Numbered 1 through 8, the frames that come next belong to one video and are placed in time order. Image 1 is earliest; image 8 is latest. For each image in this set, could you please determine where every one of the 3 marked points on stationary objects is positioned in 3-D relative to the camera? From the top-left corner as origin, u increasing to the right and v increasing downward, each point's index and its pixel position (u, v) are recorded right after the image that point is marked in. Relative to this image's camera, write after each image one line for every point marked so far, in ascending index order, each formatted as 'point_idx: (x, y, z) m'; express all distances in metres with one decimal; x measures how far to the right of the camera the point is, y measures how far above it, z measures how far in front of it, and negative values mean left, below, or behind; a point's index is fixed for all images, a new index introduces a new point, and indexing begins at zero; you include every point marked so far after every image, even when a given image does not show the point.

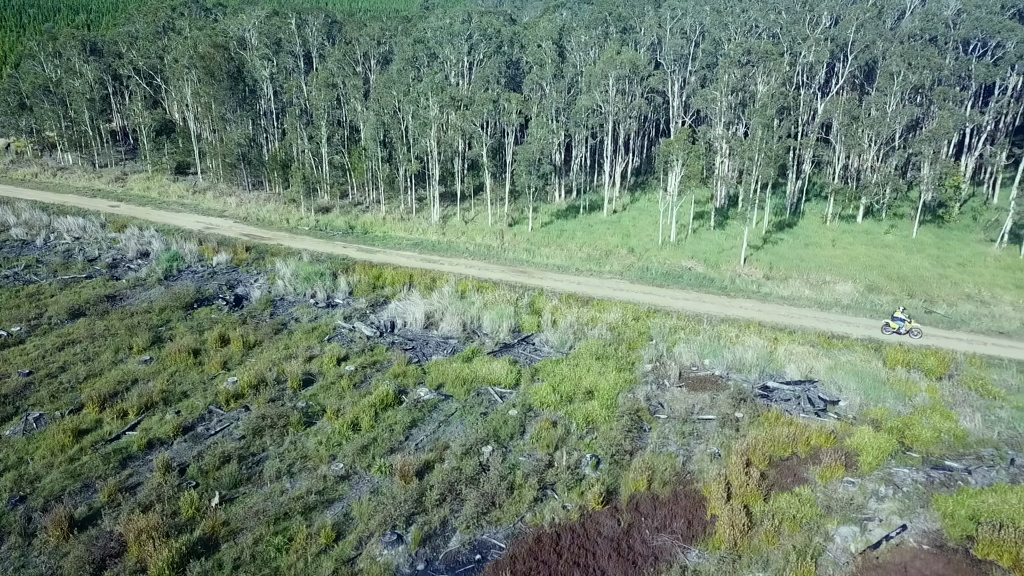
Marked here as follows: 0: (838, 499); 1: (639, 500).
0: (+6.8, -4.4, +16.8) m
1: (+2.6, -4.4, +16.8) m
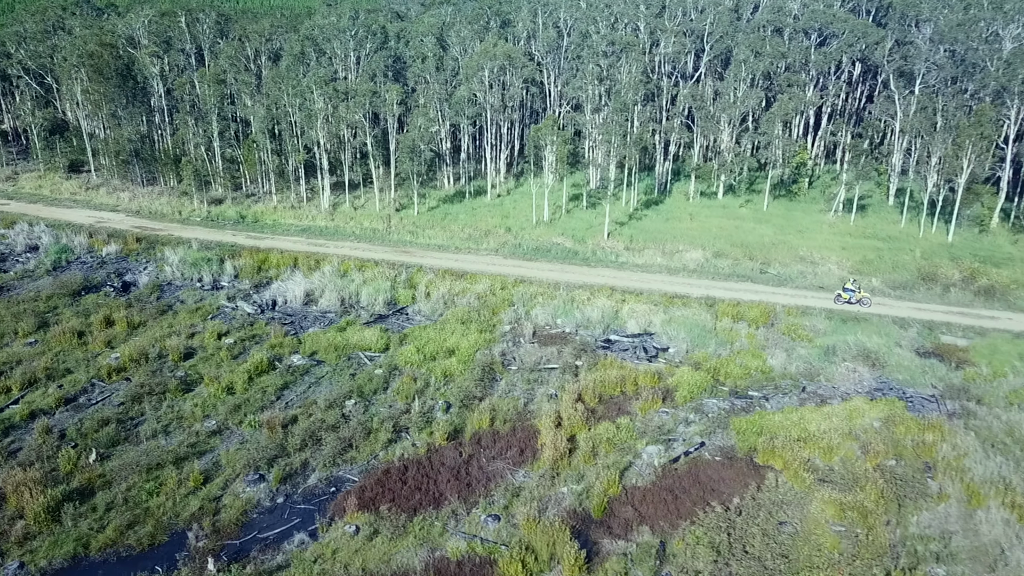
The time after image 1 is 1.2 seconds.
0: (+3.4, -3.3, +19.5) m
1: (-0.7, -3.5, +19.0) m
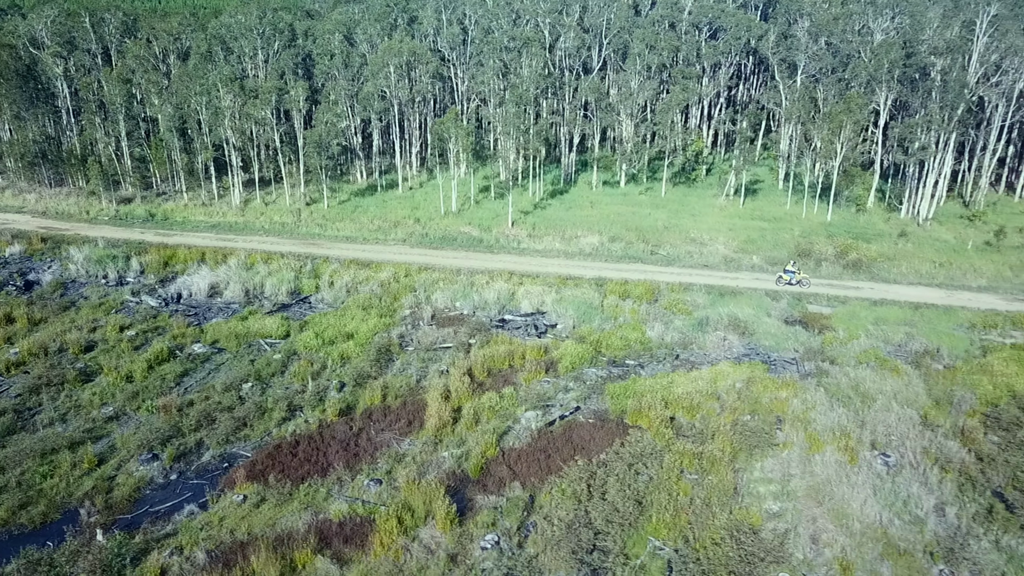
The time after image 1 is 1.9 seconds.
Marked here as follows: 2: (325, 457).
0: (+0.5, -2.7, +20.8) m
1: (-3.5, -3.1, +20.1) m
2: (-4.2, -3.8, +18.2) m
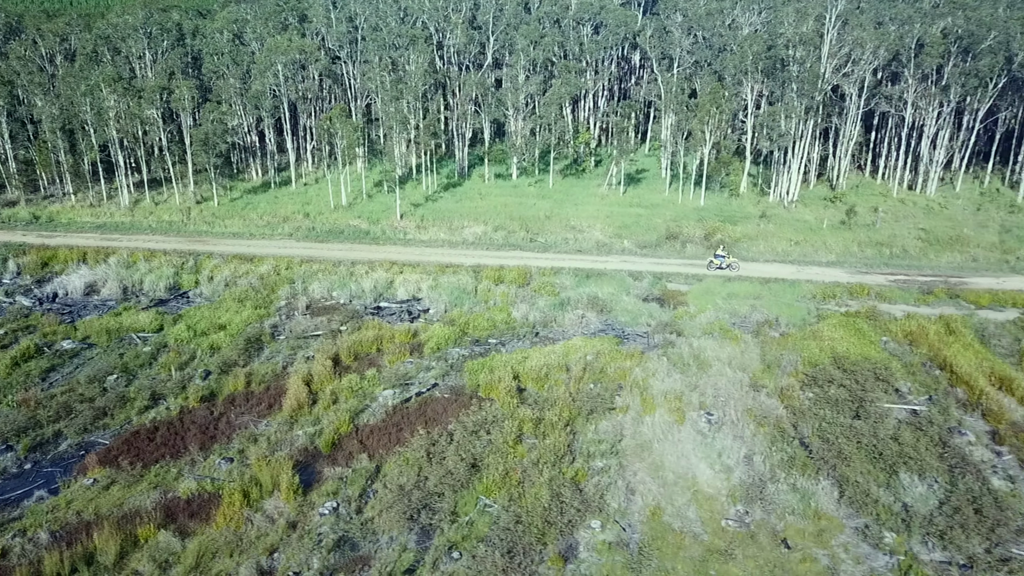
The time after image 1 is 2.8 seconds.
0: (-3.2, -2.3, +21.8) m
1: (-7.2, -2.8, +20.8) m
2: (-7.7, -3.5, +18.8) m
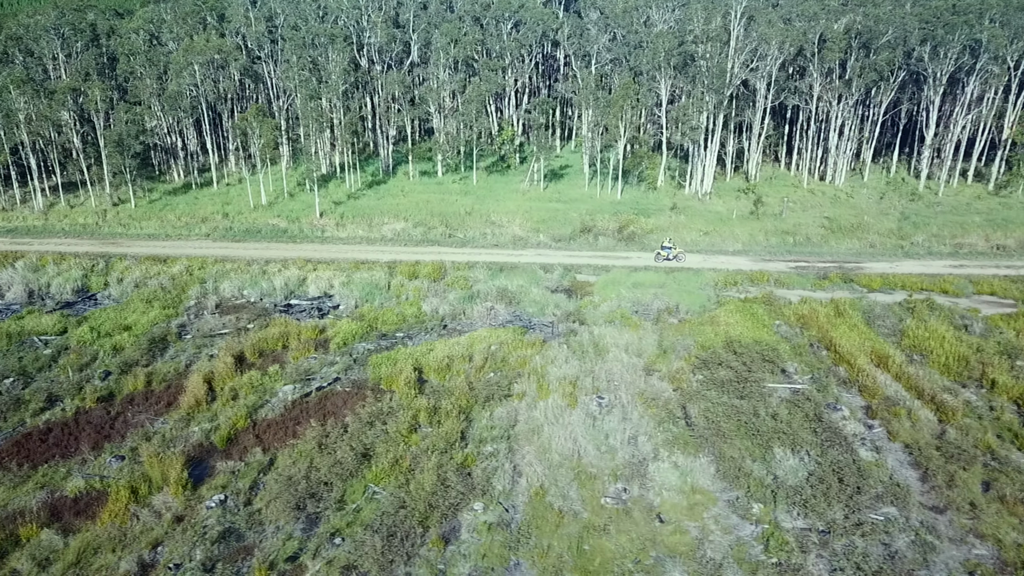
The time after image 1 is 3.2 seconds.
0: (-5.9, -2.2, +21.9) m
1: (-9.7, -2.8, +20.7) m
2: (-10.2, -3.5, +18.7) m
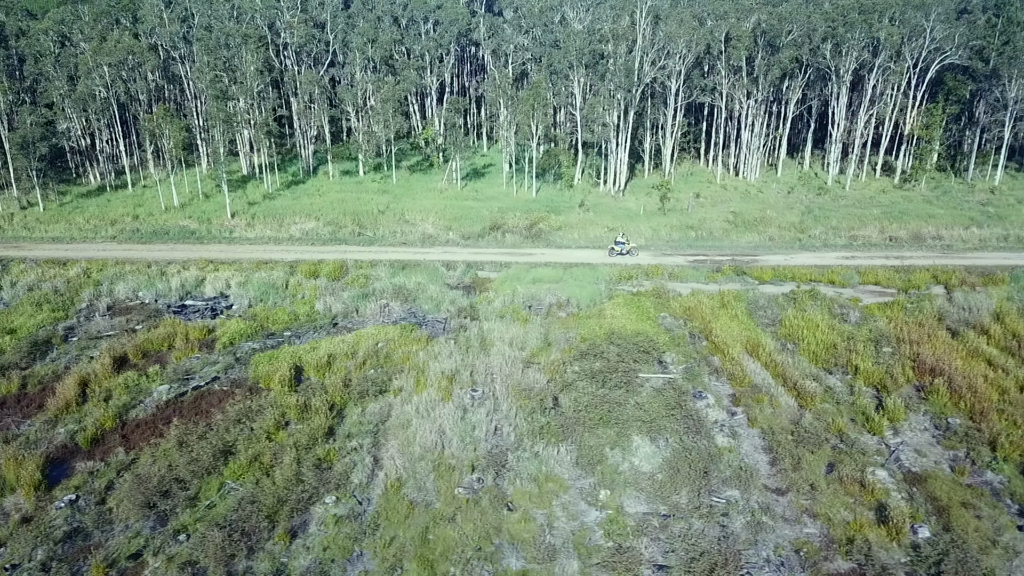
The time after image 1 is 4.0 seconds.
0: (-9.1, -2.2, +21.9) m
1: (-12.9, -2.8, +20.5) m
2: (-13.2, -3.6, +18.5) m
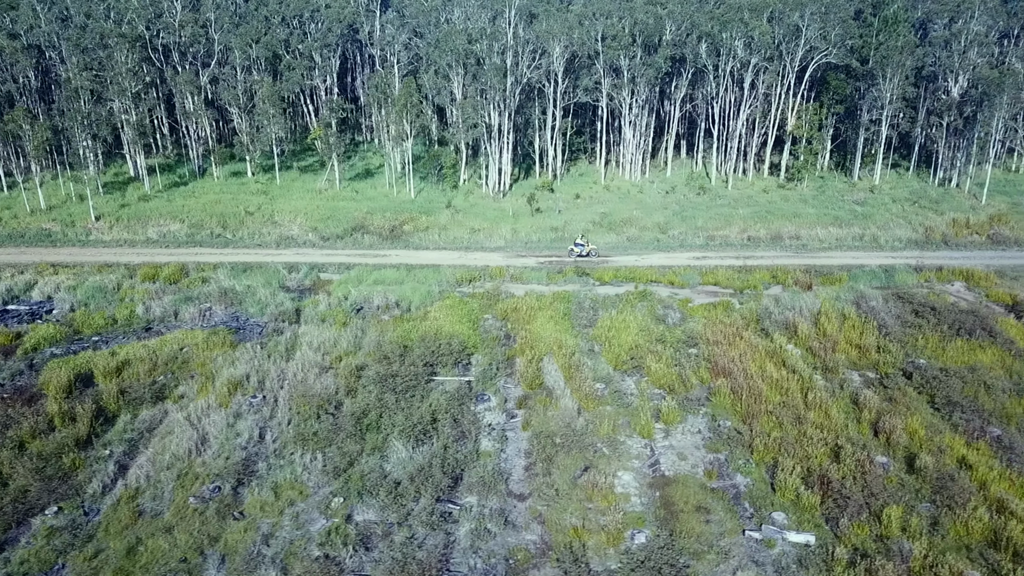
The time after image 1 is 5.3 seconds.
0: (-14.5, -2.3, +21.3) m
1: (-18.3, -3.0, +19.9) m
2: (-18.5, -3.7, +17.8) m
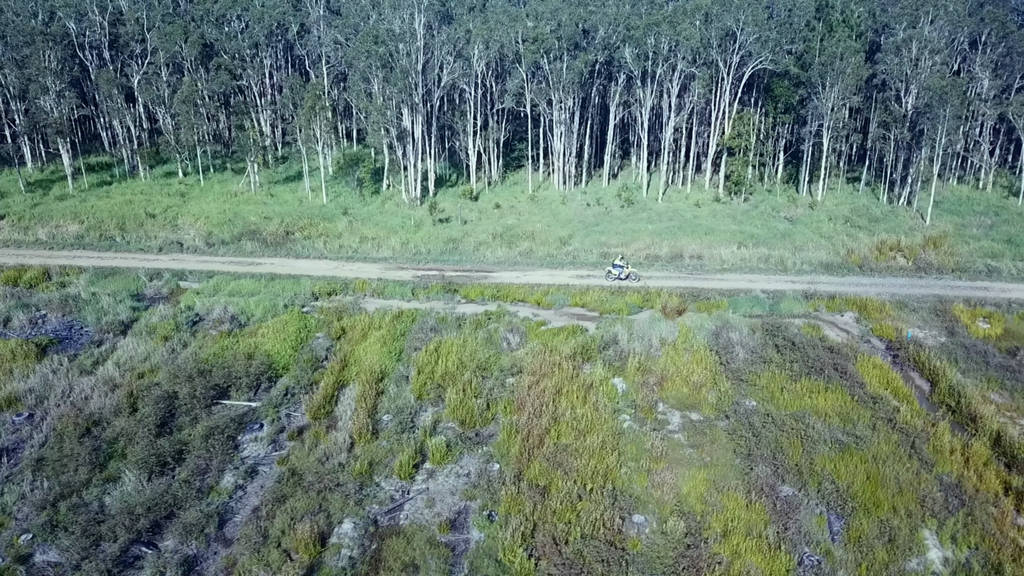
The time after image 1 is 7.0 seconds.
0: (-19.4, -2.4, +20.8) m
1: (-23.3, -2.9, +19.6) m
2: (-23.8, -3.7, +17.6) m
